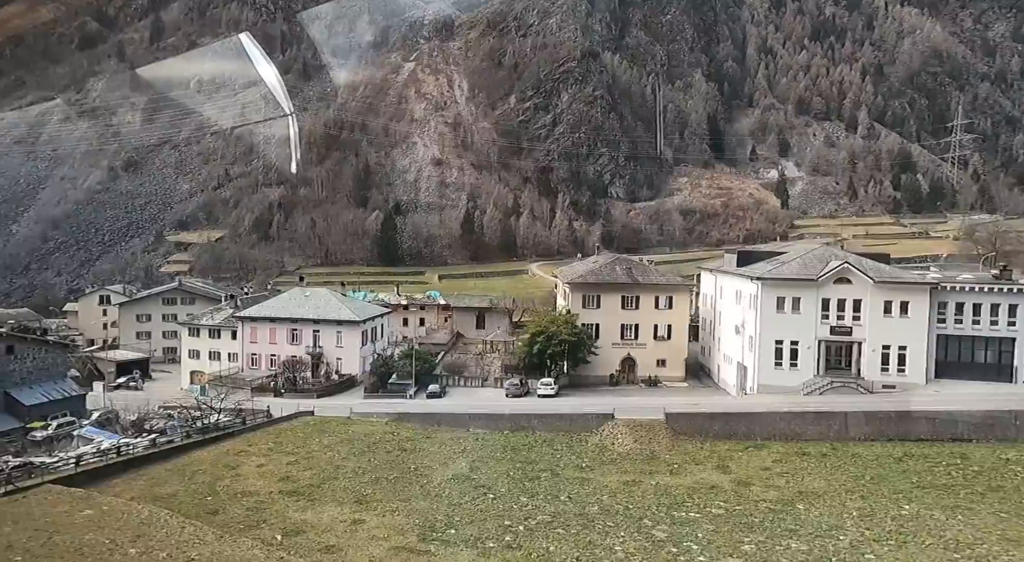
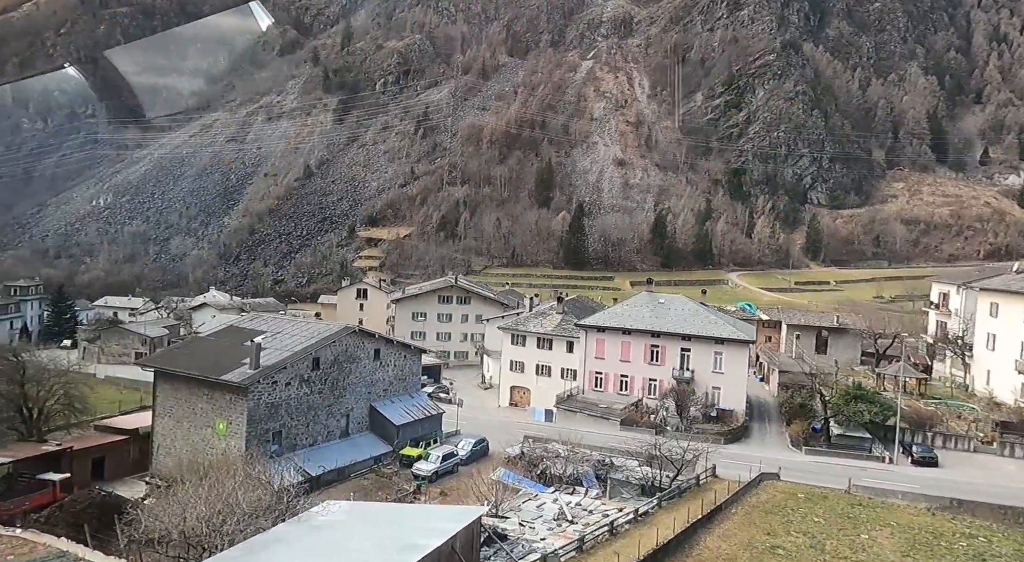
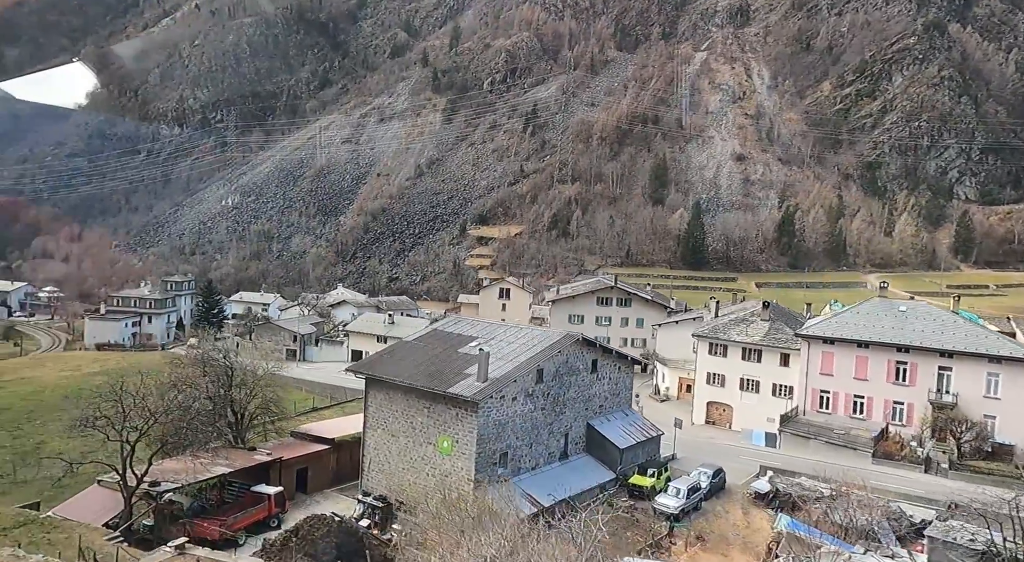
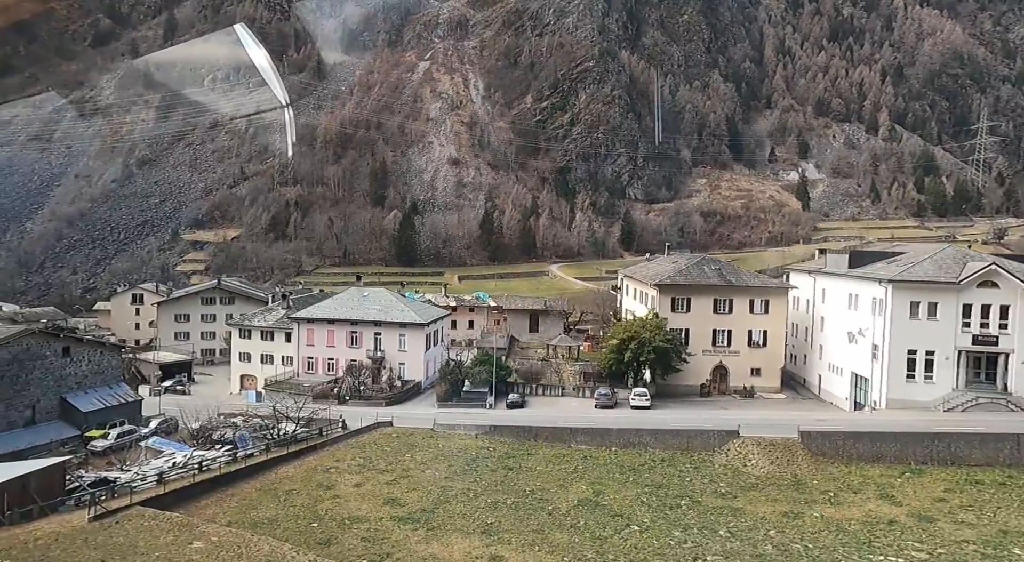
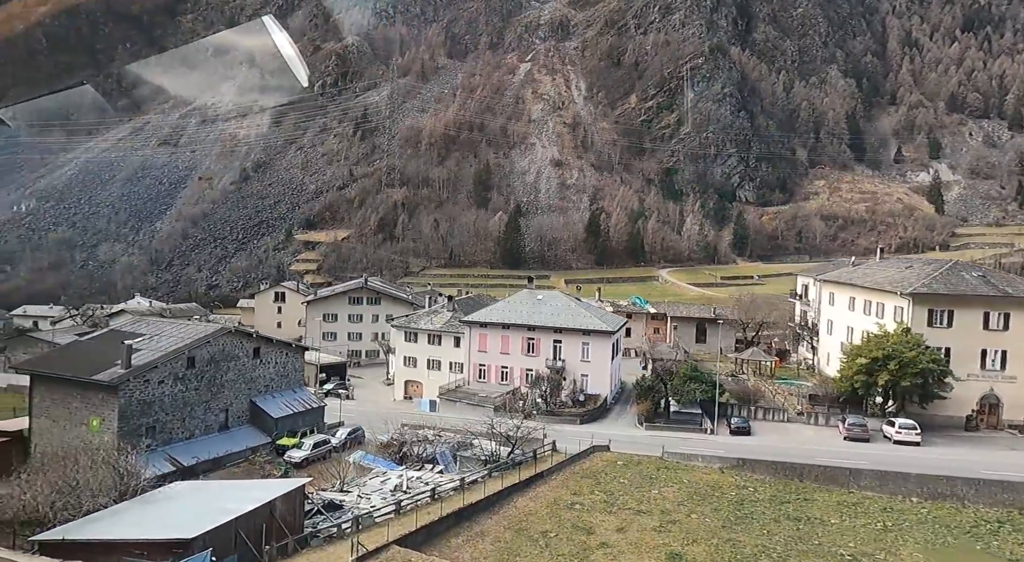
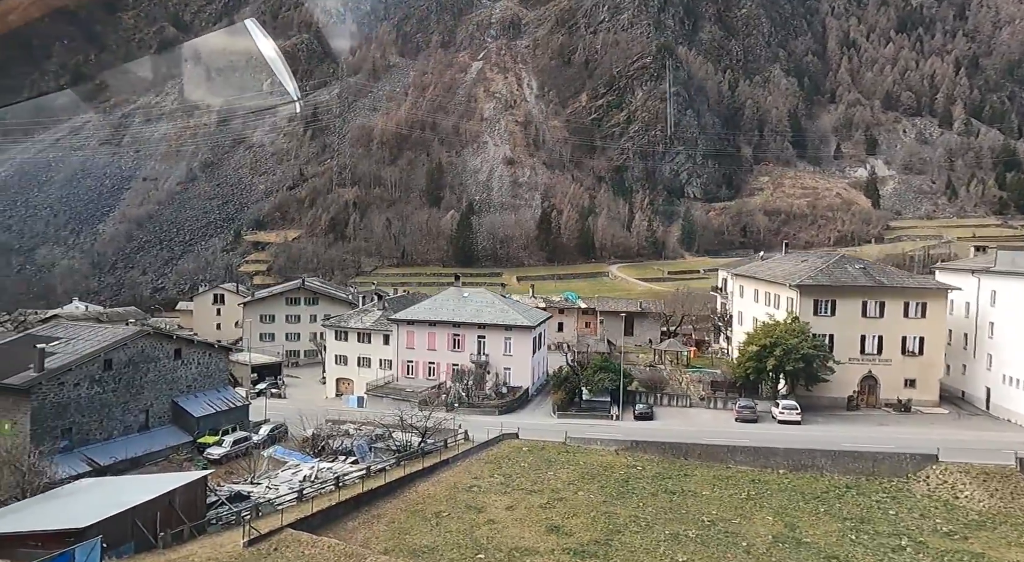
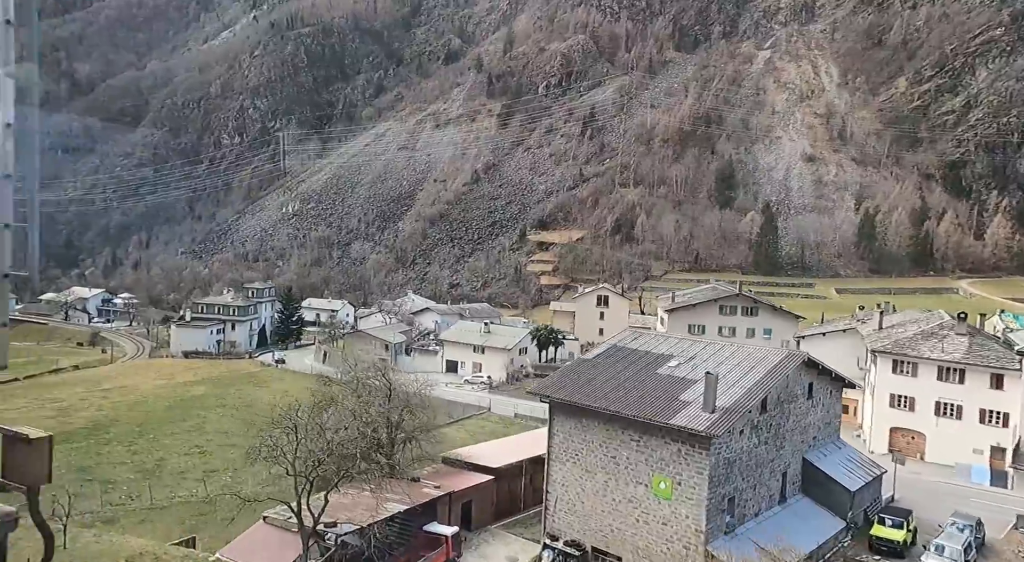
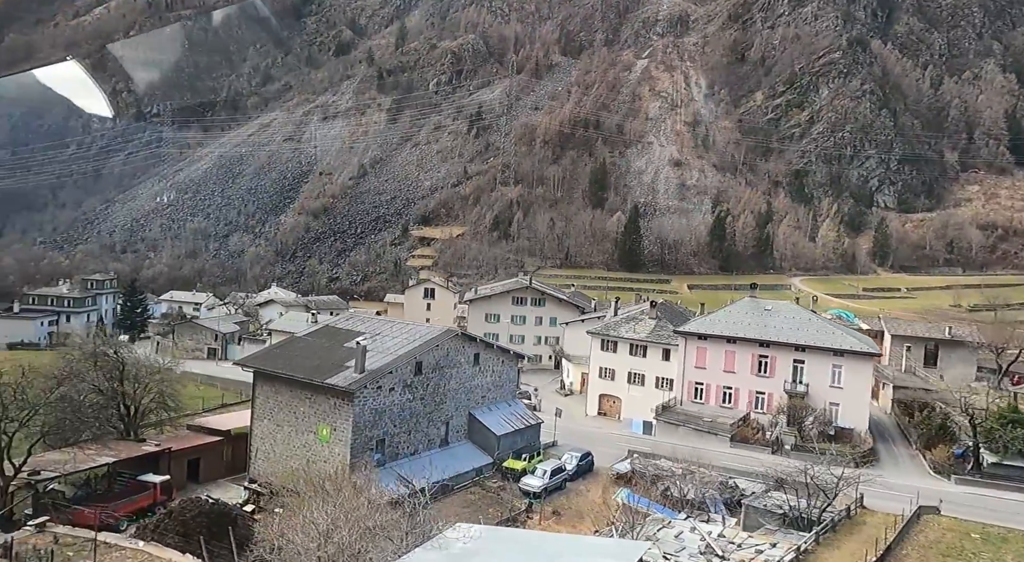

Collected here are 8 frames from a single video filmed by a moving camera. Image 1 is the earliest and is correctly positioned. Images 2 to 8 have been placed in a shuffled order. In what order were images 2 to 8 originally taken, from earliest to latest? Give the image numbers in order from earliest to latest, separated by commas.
4, 6, 5, 2, 8, 3, 7
